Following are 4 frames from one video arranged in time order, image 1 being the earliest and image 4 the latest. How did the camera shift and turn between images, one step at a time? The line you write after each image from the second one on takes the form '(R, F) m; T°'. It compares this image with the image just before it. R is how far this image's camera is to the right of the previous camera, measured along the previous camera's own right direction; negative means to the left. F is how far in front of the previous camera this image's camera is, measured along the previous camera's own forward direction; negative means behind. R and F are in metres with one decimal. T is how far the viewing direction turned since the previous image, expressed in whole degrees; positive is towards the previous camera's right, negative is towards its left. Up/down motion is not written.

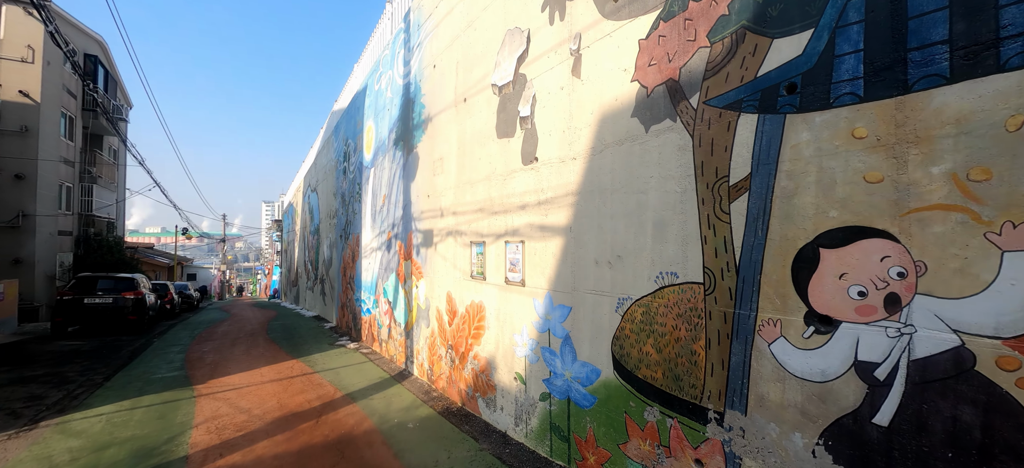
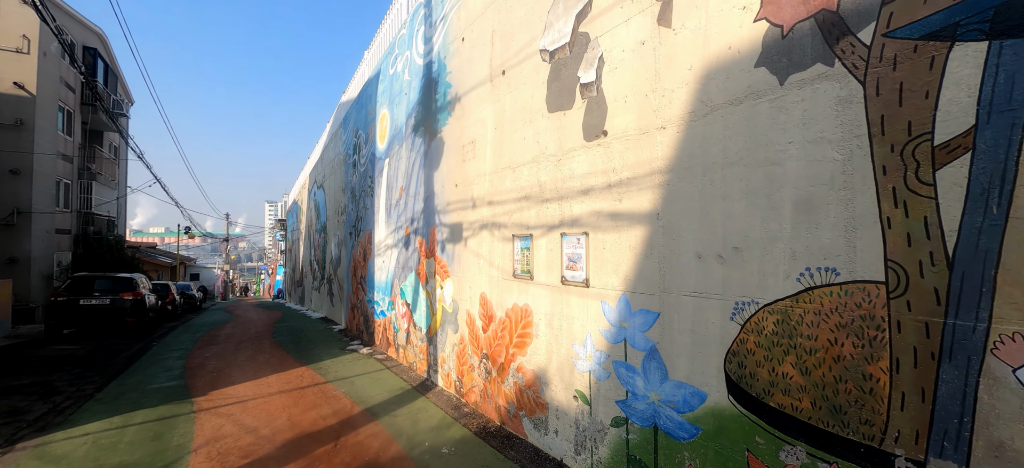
(-0.5, +0.6) m; 0°
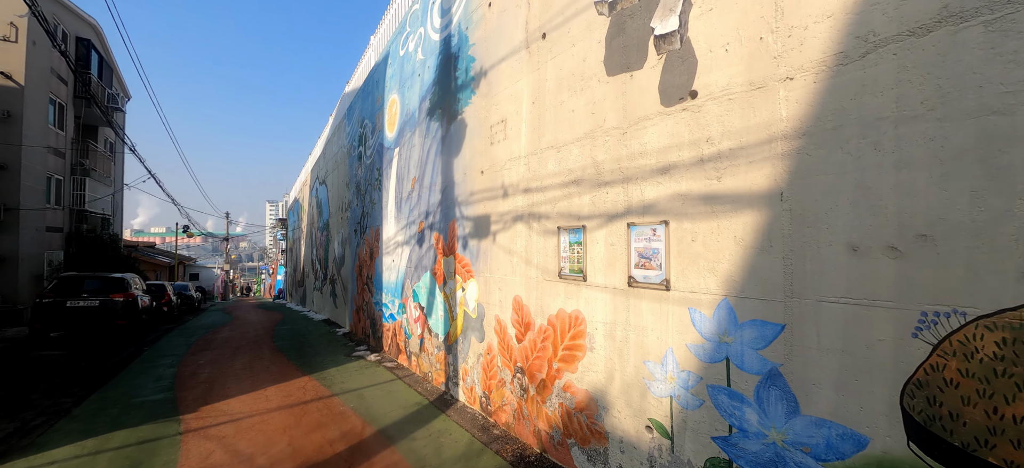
(-0.4, +0.6) m; 0°
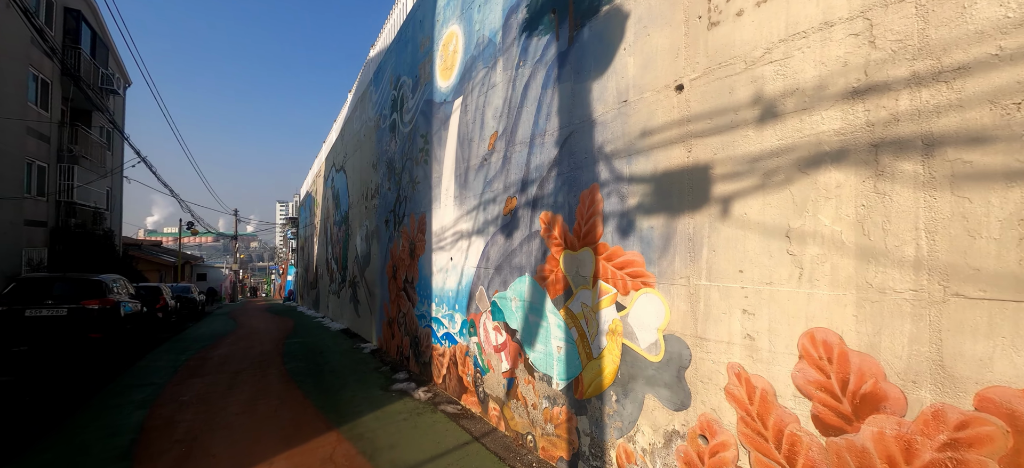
(-1.3, +2.0) m; -1°
